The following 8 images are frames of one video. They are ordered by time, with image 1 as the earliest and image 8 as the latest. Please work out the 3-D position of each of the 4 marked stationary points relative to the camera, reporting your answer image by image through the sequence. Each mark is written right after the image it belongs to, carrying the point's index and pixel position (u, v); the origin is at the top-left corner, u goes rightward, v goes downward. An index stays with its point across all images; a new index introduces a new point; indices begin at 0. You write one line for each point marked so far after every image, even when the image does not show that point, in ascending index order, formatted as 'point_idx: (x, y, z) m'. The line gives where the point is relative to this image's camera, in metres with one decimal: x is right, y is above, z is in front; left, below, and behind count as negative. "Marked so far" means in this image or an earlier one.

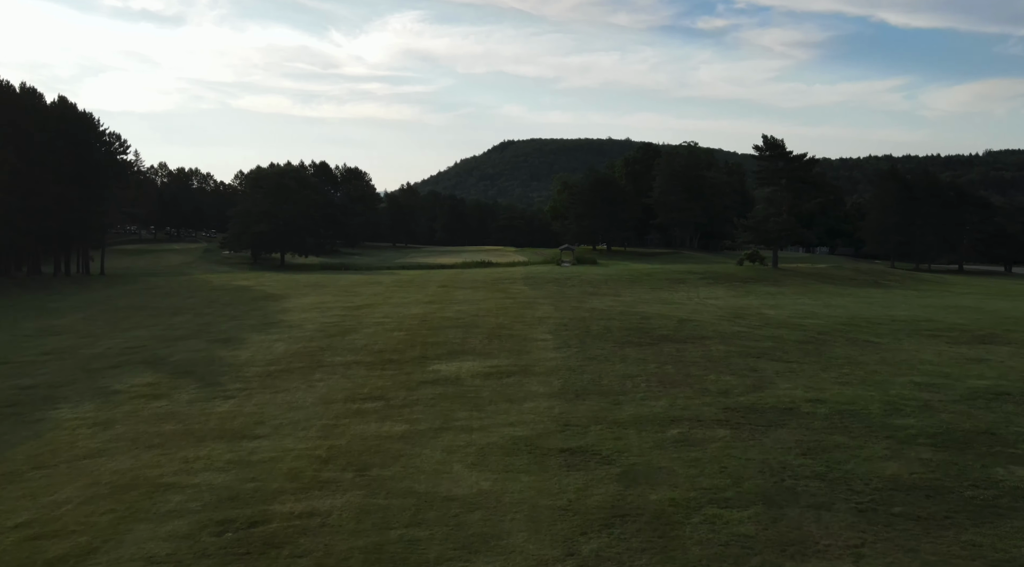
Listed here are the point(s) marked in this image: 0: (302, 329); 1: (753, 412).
0: (-4.7, -1.0, +18.1) m
1: (+3.0, -1.6, +9.9) m
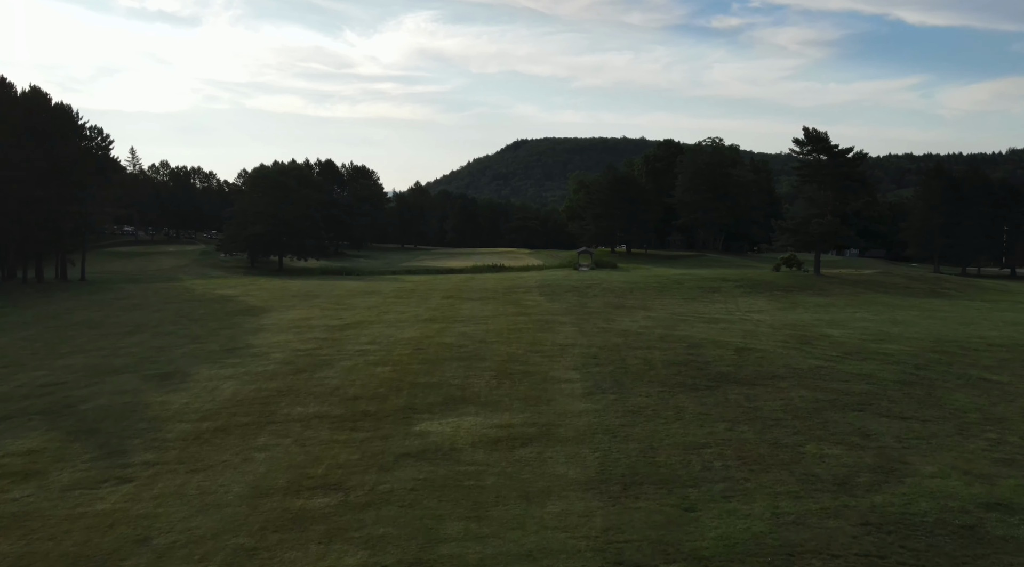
0: (-4.5, -1.4, +14.6) m
1: (+3.1, -1.9, +6.2) m
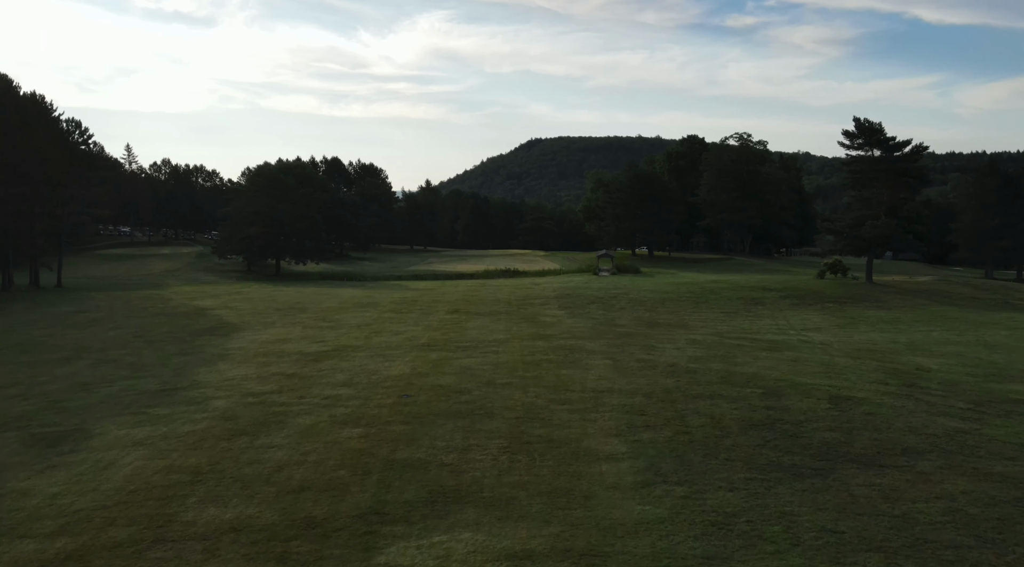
0: (-4.2, -1.7, +11.0) m
1: (+3.2, -2.3, +2.5) m
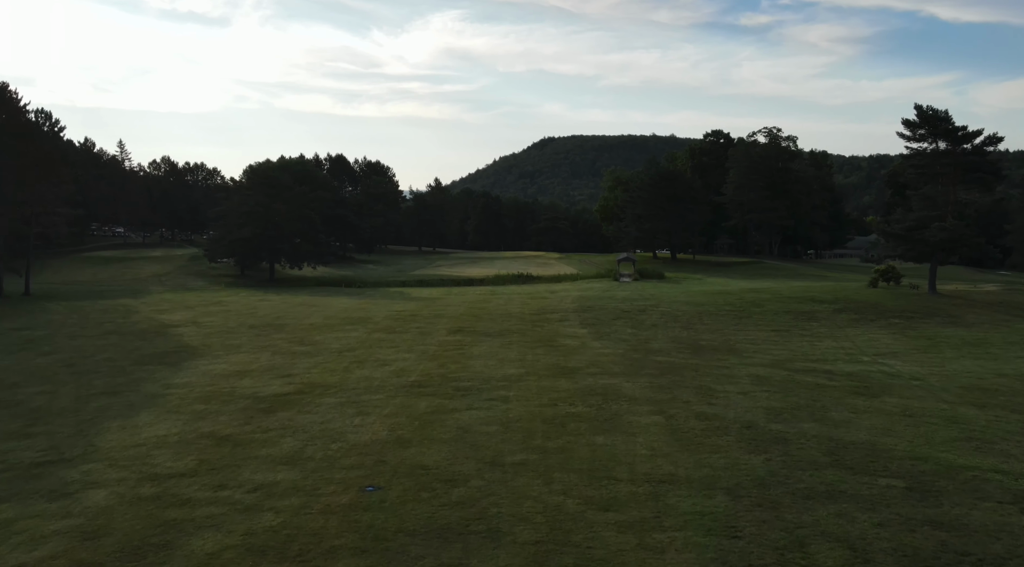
0: (-4.1, -2.1, +7.3) m
1: (+3.2, -2.7, -1.3) m
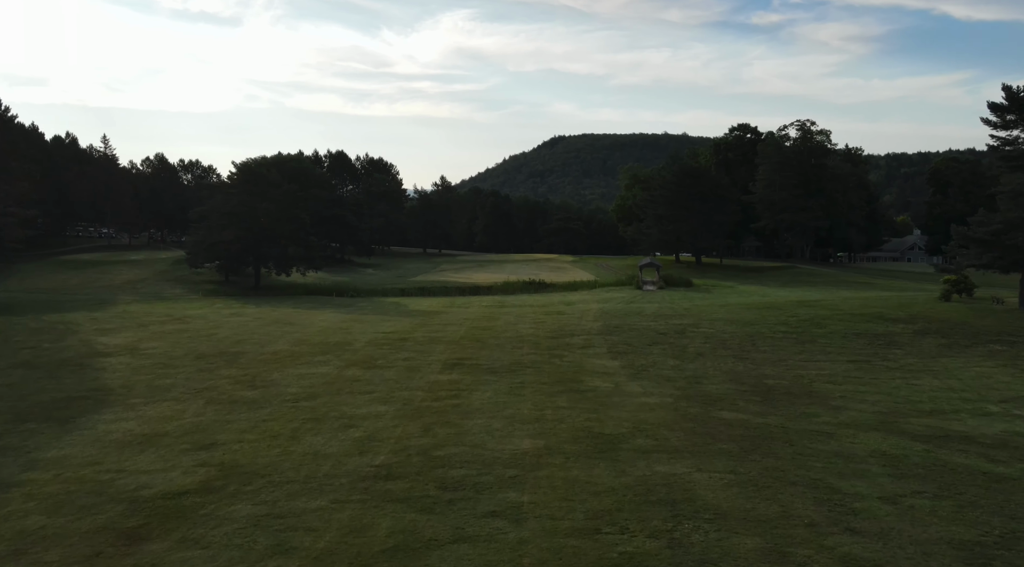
0: (-4.0, -2.5, +3.0) m
1: (+3.2, -3.1, -5.7) m
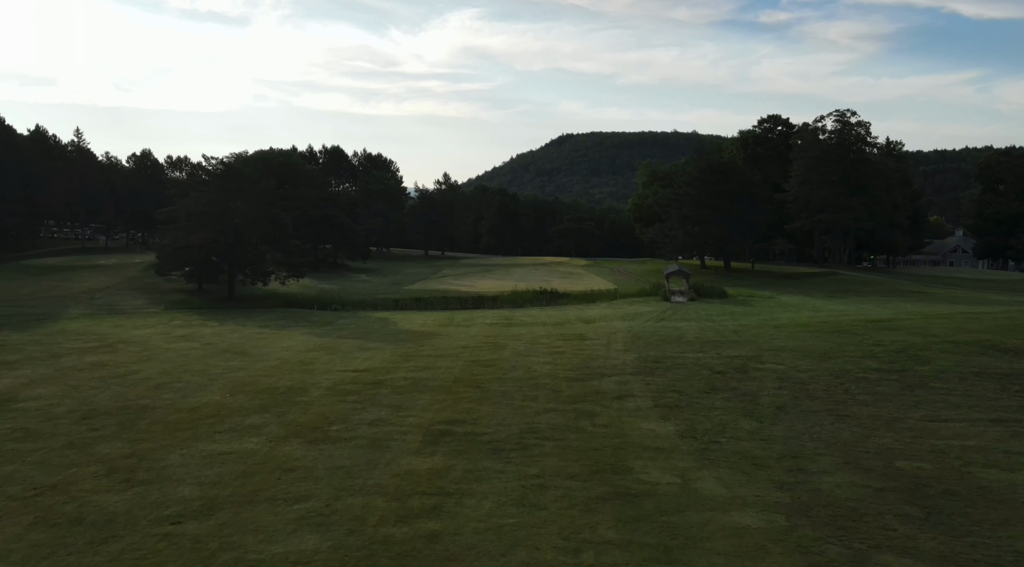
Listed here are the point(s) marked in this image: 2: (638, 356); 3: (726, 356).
0: (-4.0, -3.0, -1.9) m
1: (+3.1, -3.6, -10.7) m
2: (+2.9, -1.6, +18.1) m
3: (+4.8, -1.6, +18.0) m
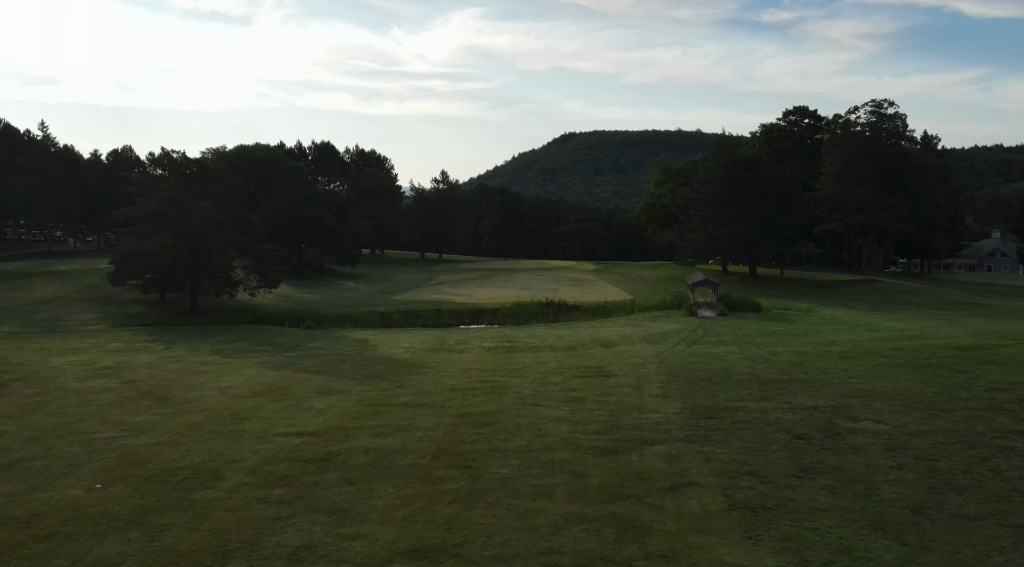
0: (-4.0, -3.5, -6.5) m
1: (+3.1, -4.1, -15.2) m
2: (+2.9, -2.1, +13.6) m
3: (+4.9, -2.1, +13.4) m
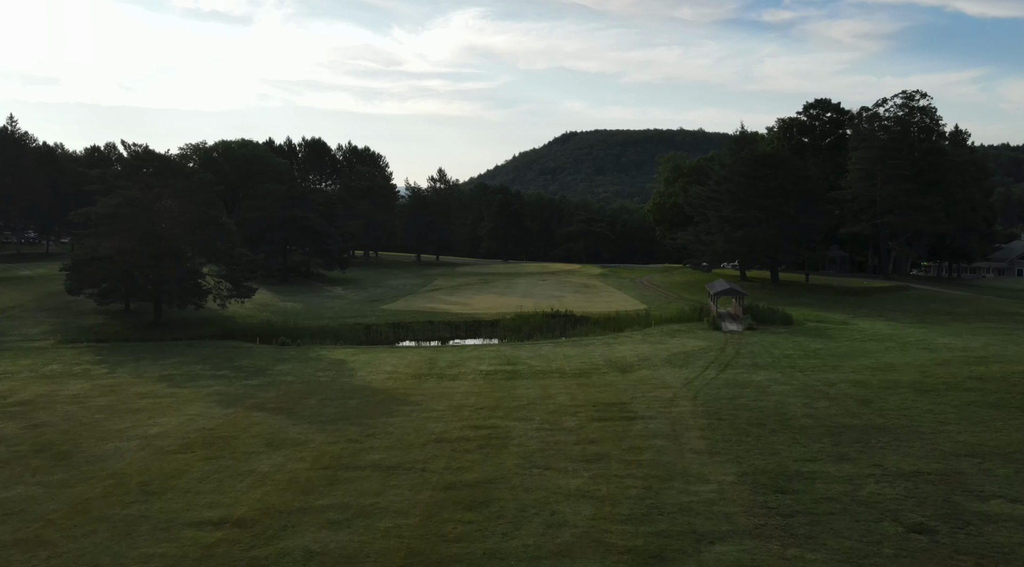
0: (-3.9, -3.8, -9.8) m
1: (+3.1, -4.4, -18.6) m
2: (+3.0, -2.4, +10.2) m
3: (+4.9, -2.4, +10.0) m
